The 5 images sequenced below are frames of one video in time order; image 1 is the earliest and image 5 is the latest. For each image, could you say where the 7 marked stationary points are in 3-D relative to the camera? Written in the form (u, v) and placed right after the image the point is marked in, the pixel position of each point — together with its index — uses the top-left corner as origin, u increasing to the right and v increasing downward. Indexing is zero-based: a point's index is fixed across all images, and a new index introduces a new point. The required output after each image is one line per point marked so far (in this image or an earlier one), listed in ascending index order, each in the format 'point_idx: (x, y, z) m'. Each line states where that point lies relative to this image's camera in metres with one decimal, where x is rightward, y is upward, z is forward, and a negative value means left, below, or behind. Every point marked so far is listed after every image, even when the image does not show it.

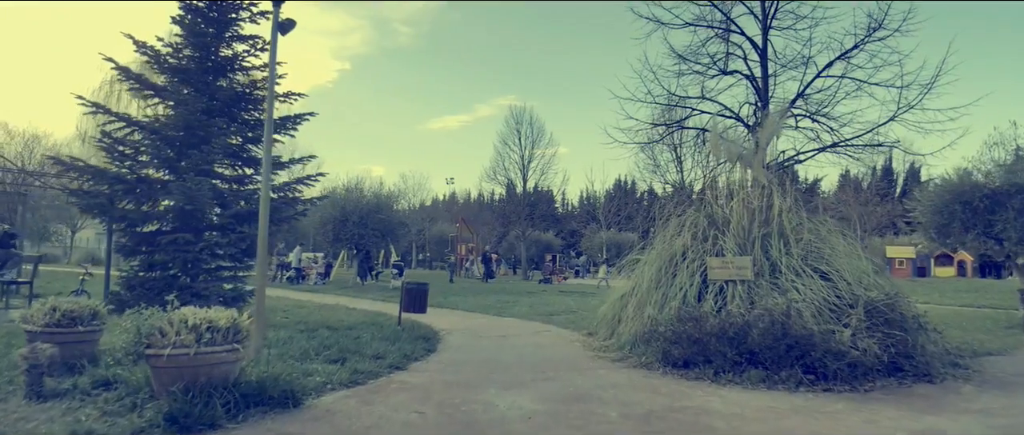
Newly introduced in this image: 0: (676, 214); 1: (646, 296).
0: (+2.2, 0.0, +9.4) m
1: (+1.6, -0.9, +8.3) m
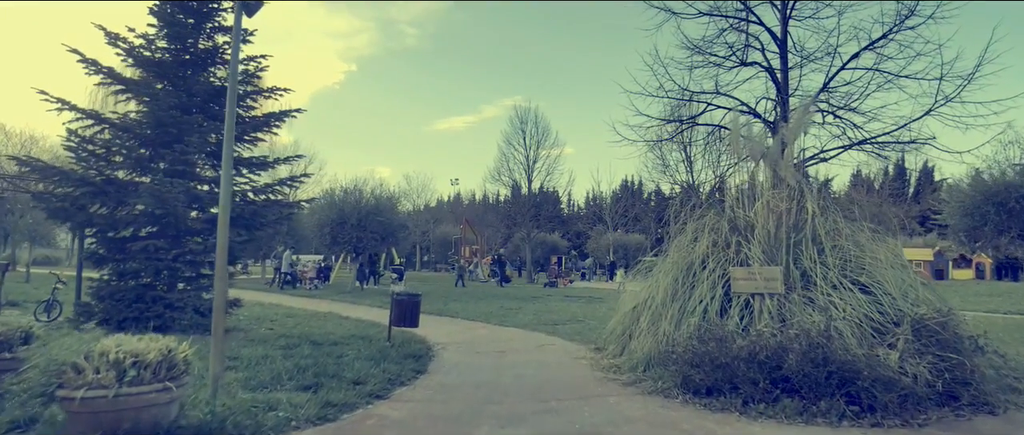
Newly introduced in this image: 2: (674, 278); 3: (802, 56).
0: (+2.2, 0.0, +8.5) m
1: (+1.6, -1.0, +7.5) m
2: (+1.7, -0.6, +7.6) m
3: (+4.5, +2.5, +11.1) m
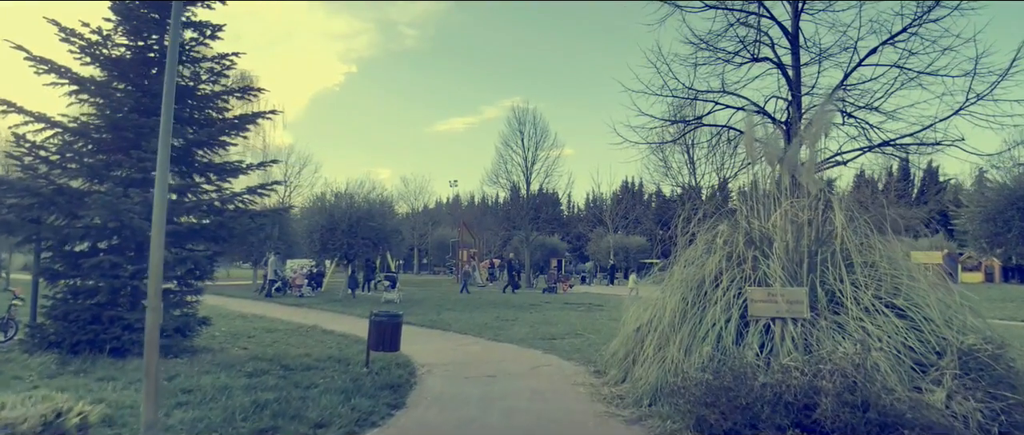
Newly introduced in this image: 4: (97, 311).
0: (+2.1, -0.1, +7.7) m
1: (+1.5, -1.1, +6.7) m
2: (+1.6, -0.8, +6.8) m
3: (+4.4, +2.4, +10.3) m
4: (-4.8, -1.1, +8.3) m
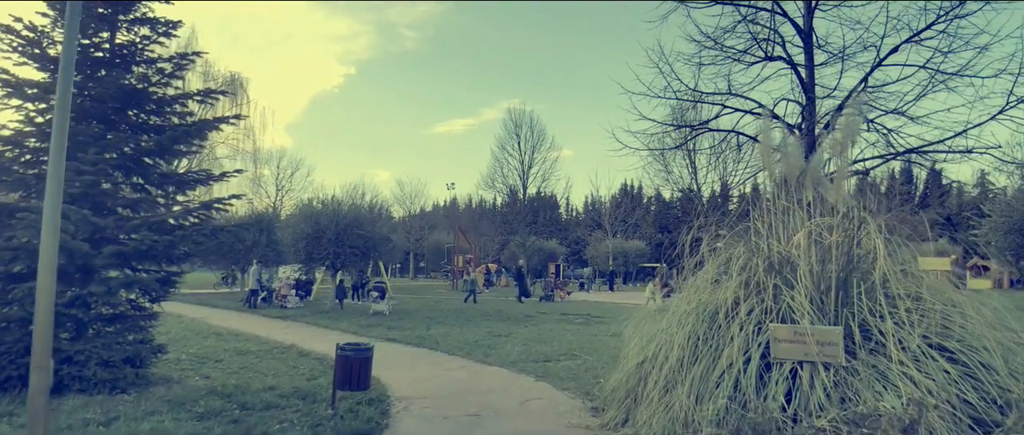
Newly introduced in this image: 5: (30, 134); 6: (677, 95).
0: (+2.0, -0.3, +6.8) m
1: (+1.3, -1.3, +5.8) m
2: (+1.5, -1.0, +5.9) m
3: (+4.2, +2.2, +9.4) m
4: (-5.0, -1.3, +7.4) m
5: (-5.0, +0.9, +7.5) m
6: (+2.6, +1.9, +11.0) m
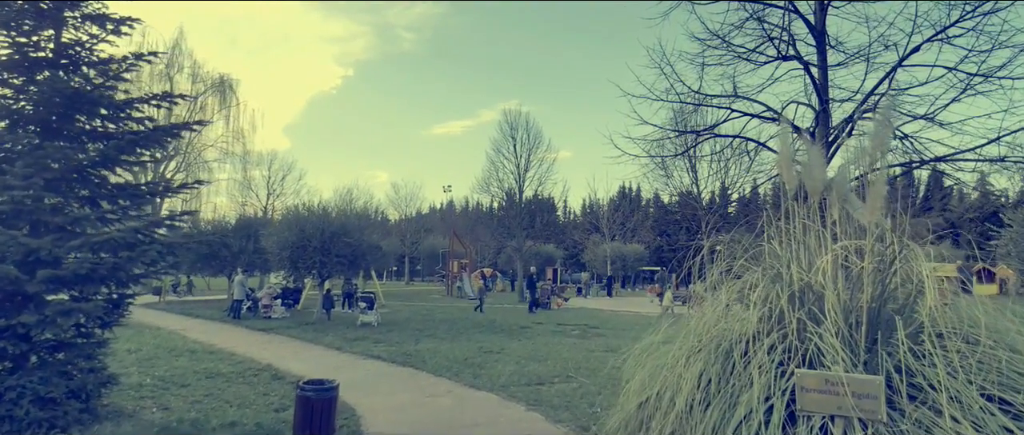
0: (+1.8, -0.5, +6.0) m
1: (+1.2, -1.5, +5.0) m
2: (+1.4, -1.1, +5.1) m
3: (+4.1, +2.0, +8.6) m
4: (-5.1, -1.5, +6.6) m
5: (-5.2, +0.7, +6.7) m
6: (+2.4, +1.7, +10.2) m
